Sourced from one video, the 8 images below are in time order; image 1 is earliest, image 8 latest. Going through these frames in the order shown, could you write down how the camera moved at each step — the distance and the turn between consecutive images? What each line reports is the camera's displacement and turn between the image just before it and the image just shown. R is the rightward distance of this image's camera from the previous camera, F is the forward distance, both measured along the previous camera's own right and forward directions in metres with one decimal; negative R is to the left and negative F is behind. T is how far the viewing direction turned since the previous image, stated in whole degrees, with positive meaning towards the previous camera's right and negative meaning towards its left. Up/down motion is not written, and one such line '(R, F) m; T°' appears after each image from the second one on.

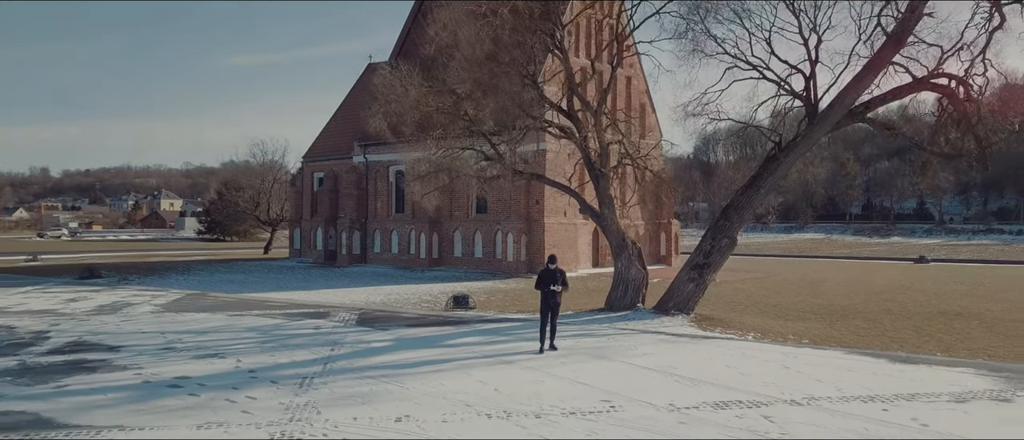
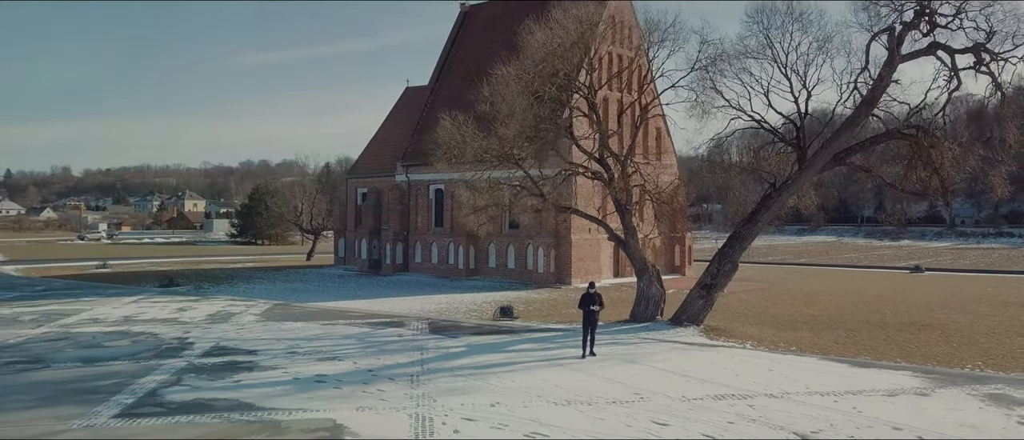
(-0.7, -3.0) m; -1°
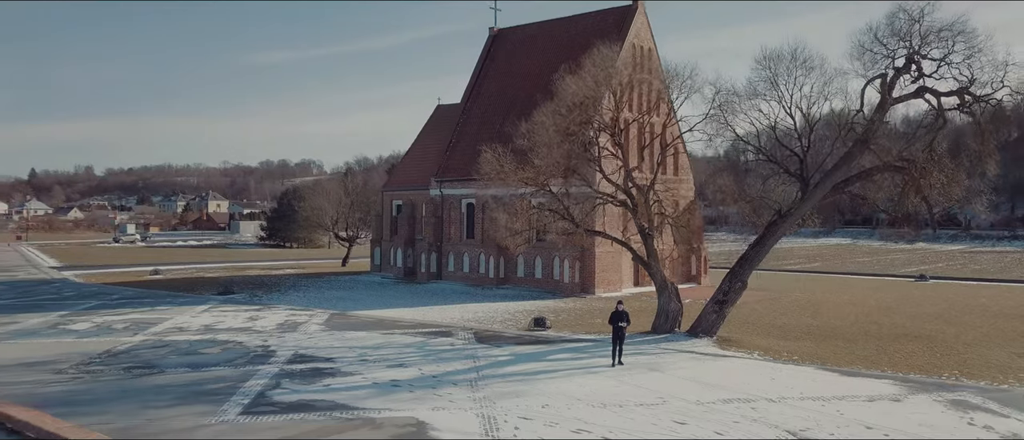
(-0.5, -2.3) m; -1°
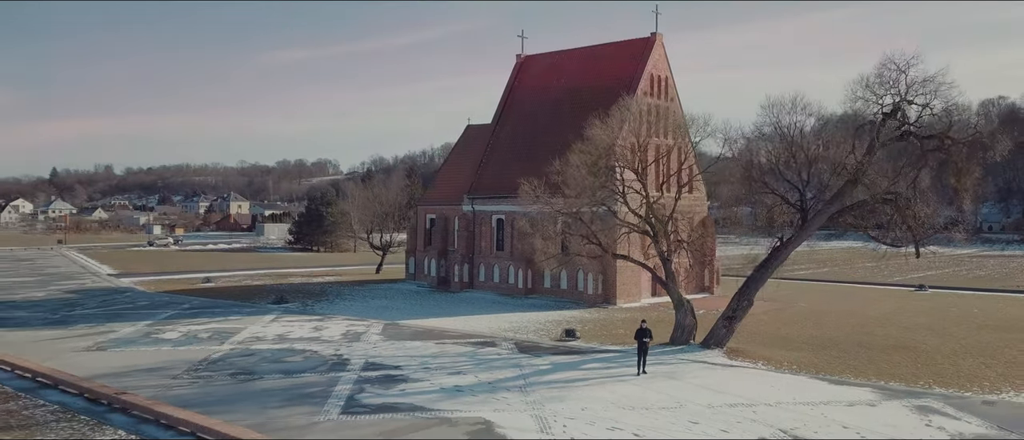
(-0.7, -2.9) m; -1°
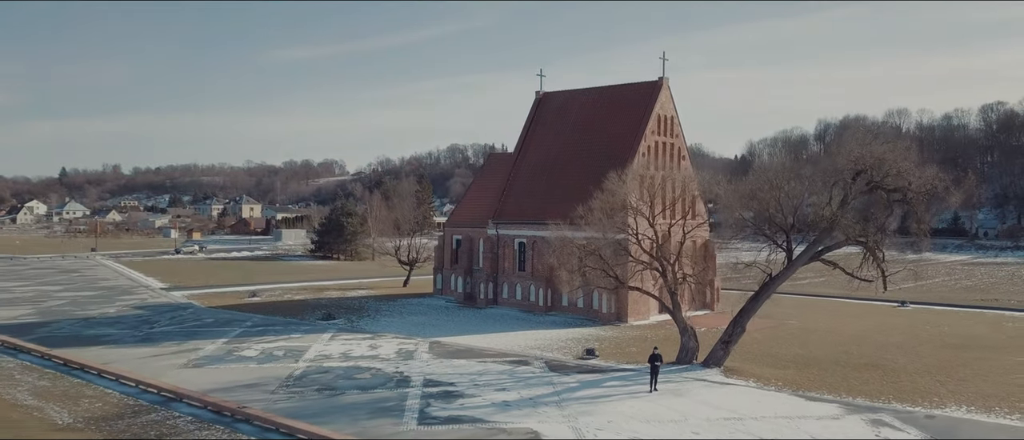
(-1.0, -4.0) m; 0°
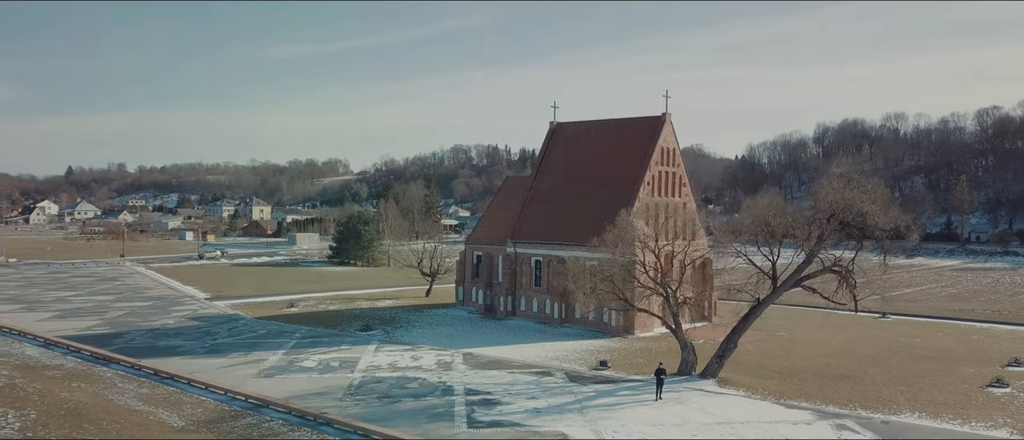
(-1.0, -4.3) m; 0°
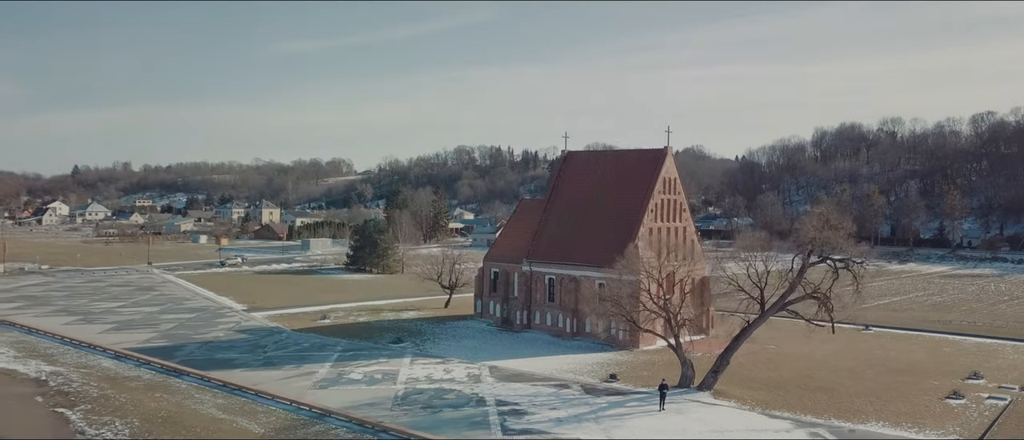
(-1.1, -4.5) m; 0°
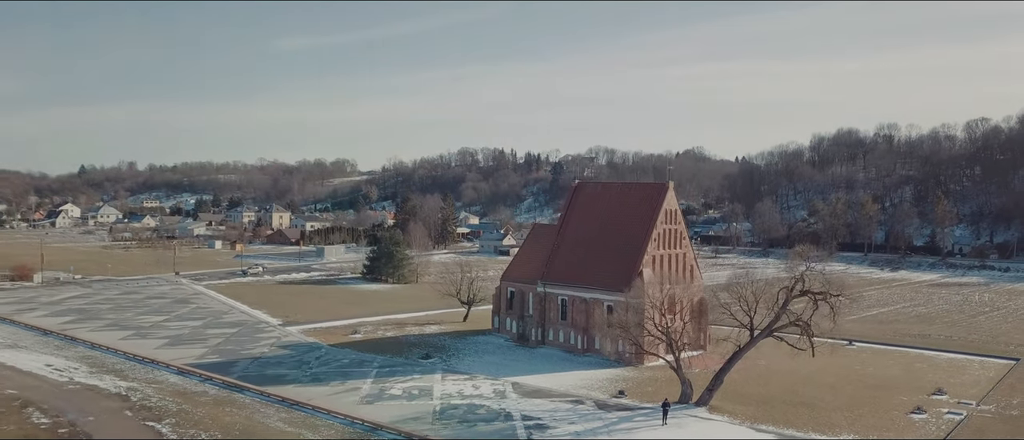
(-1.2, -5.1) m; 0°
